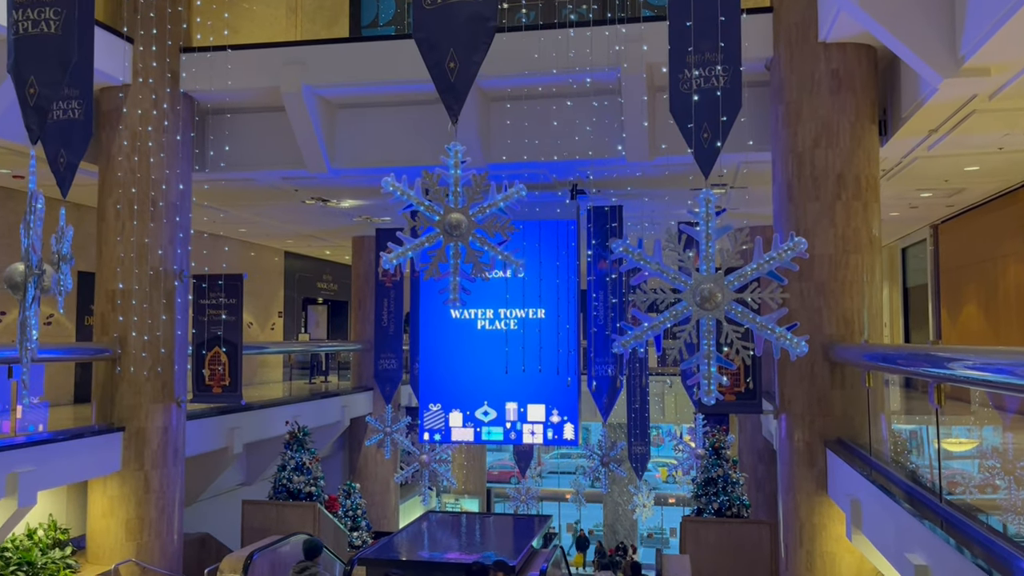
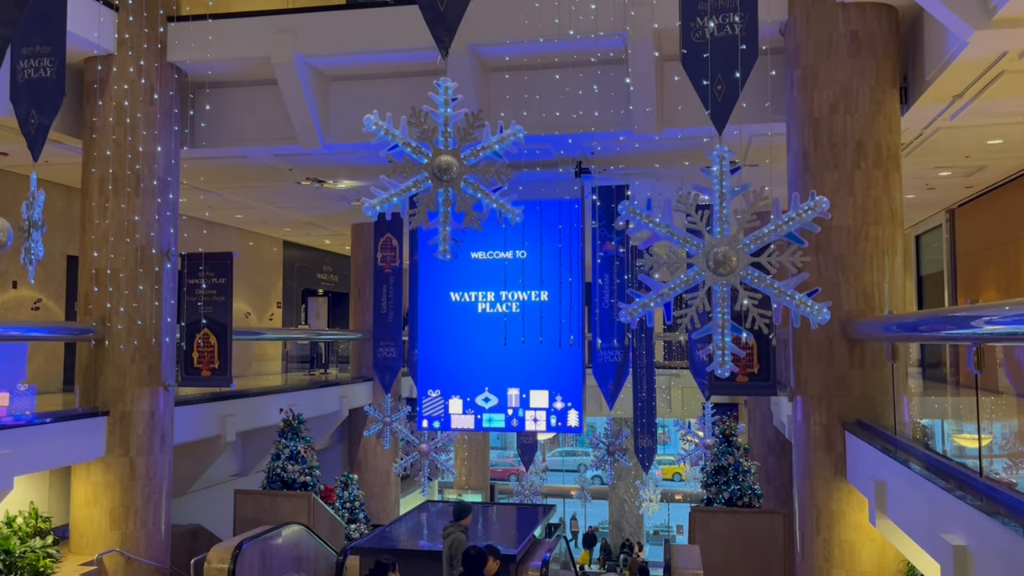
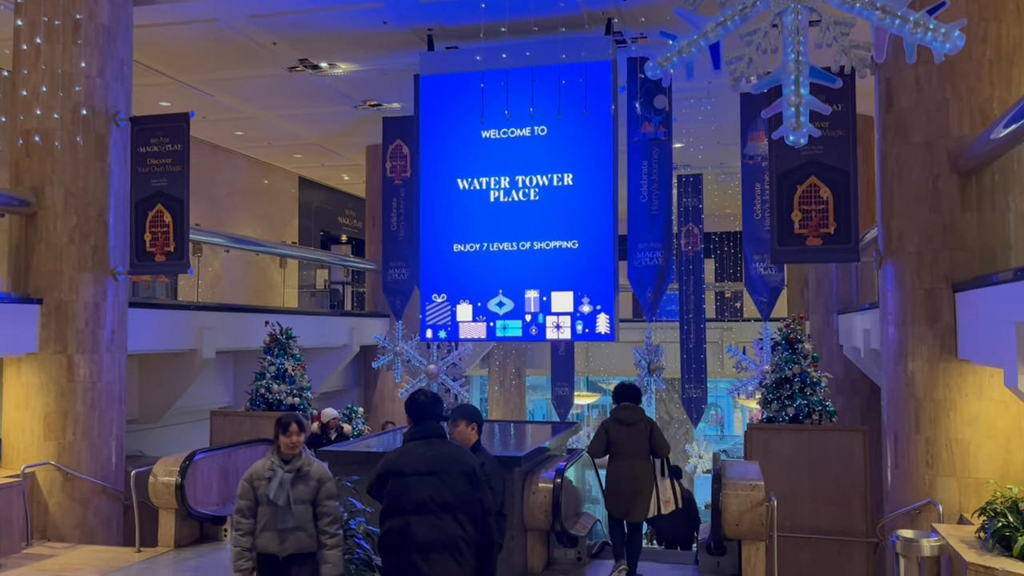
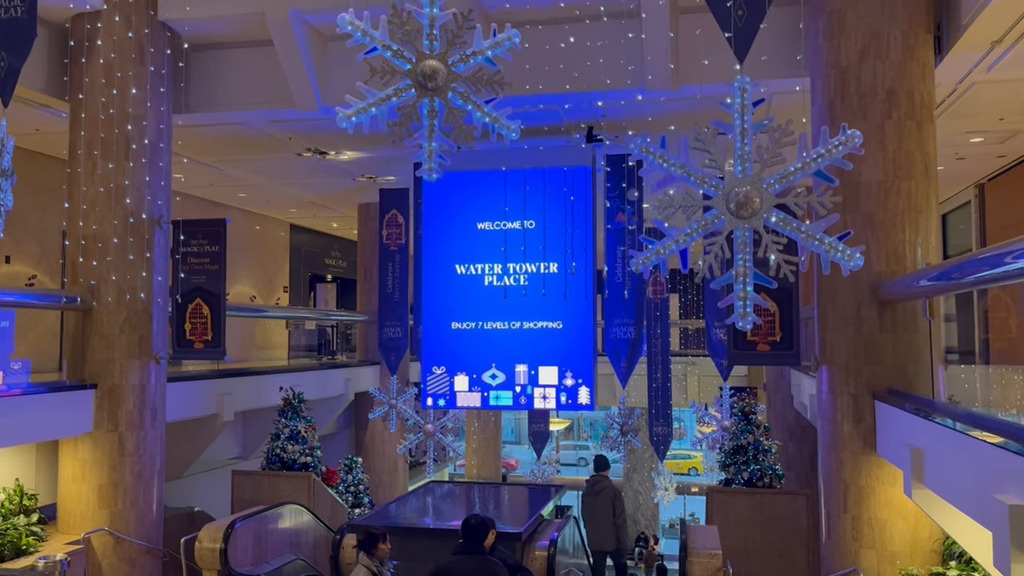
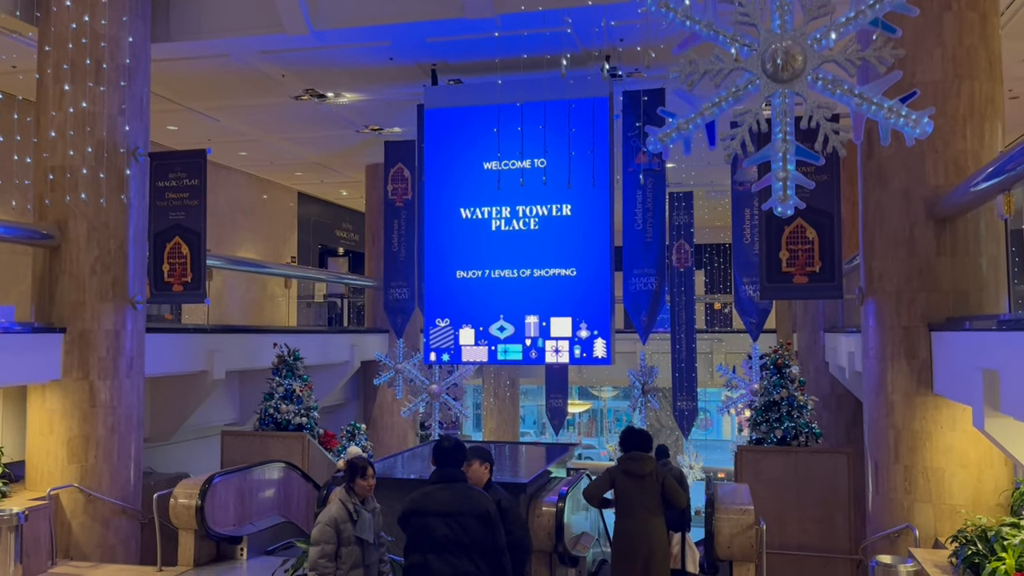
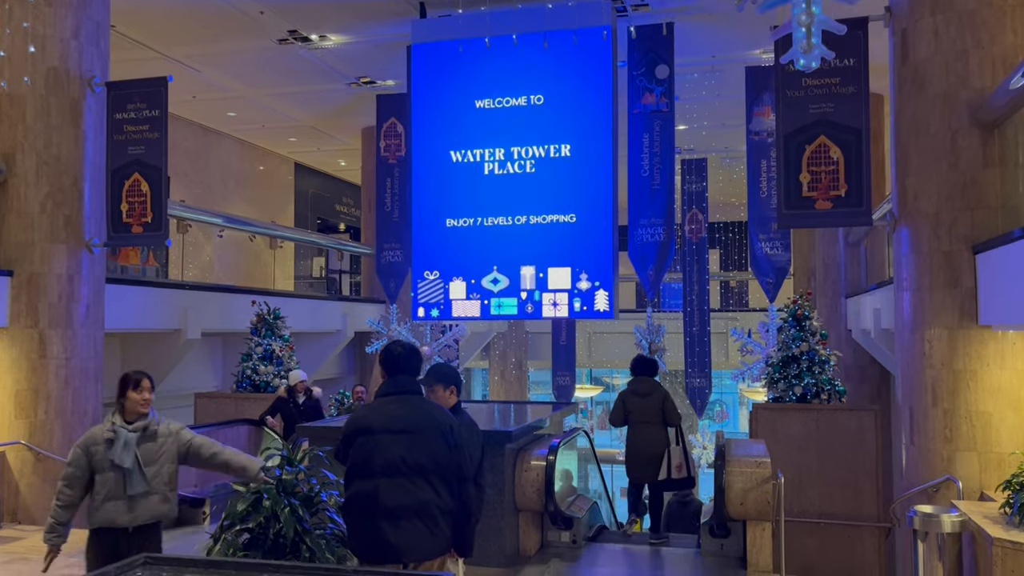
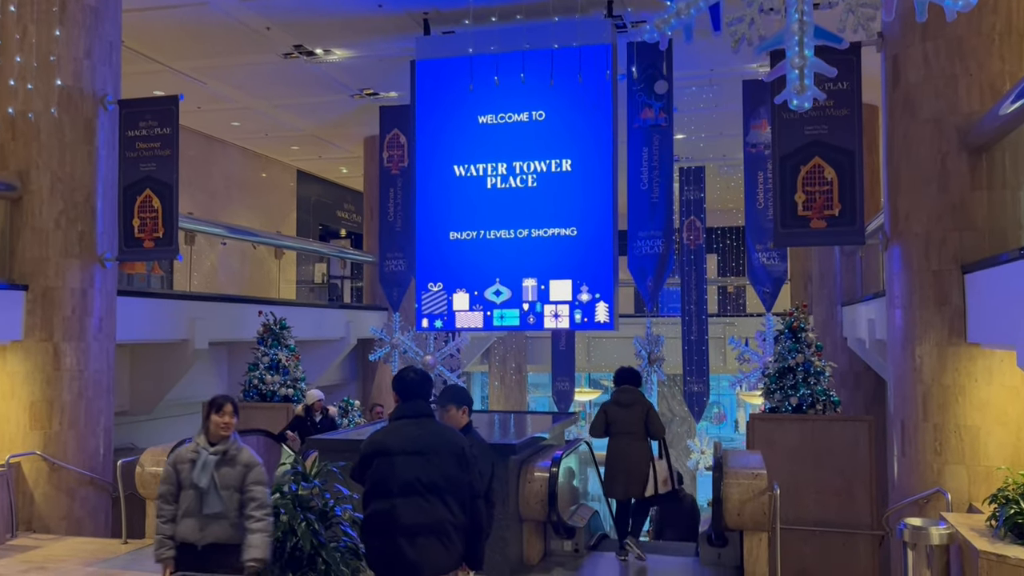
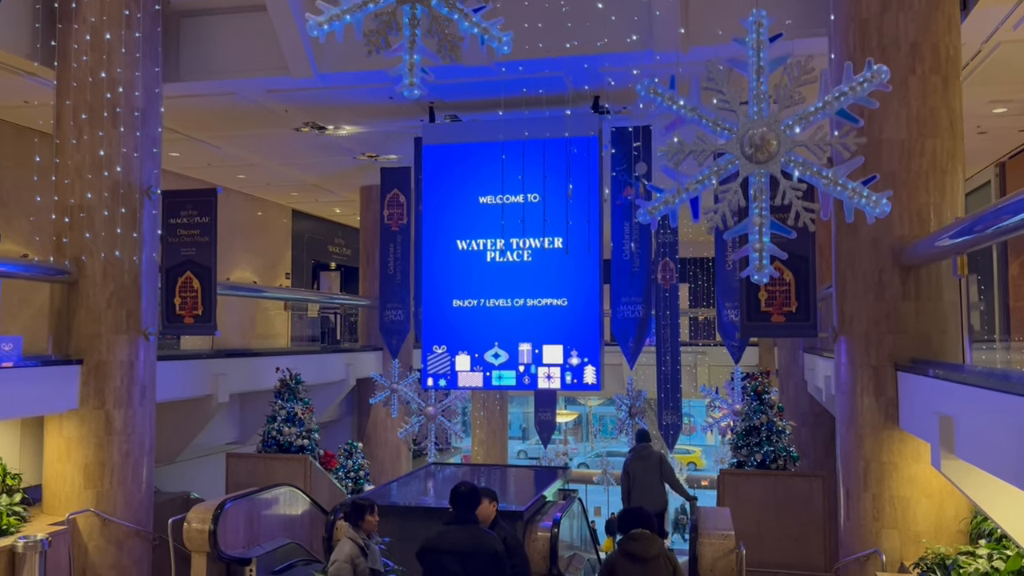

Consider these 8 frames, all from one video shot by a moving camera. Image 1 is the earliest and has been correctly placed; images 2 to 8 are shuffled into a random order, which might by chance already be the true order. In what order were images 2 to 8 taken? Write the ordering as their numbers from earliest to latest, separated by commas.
2, 4, 8, 5, 3, 7, 6
